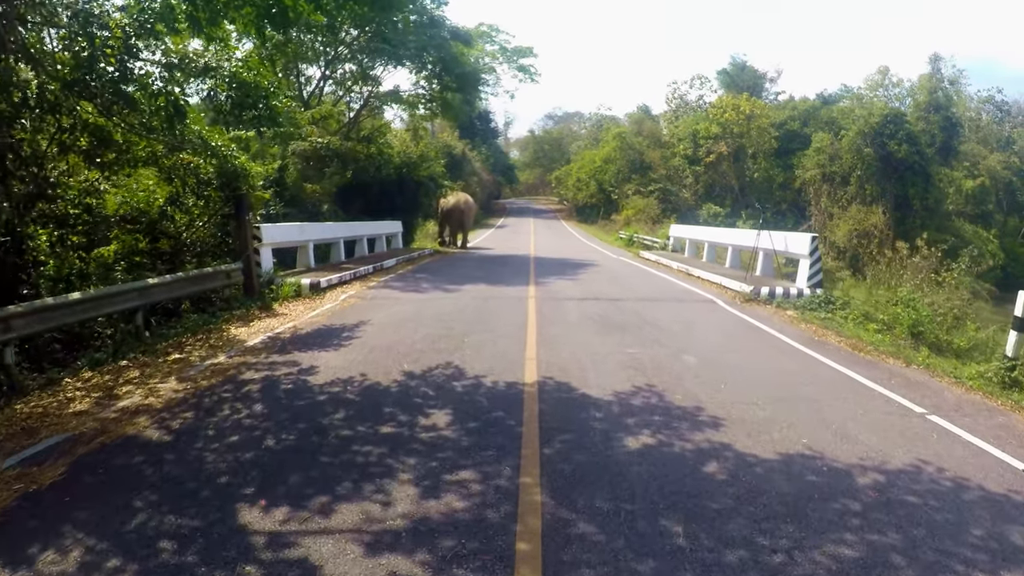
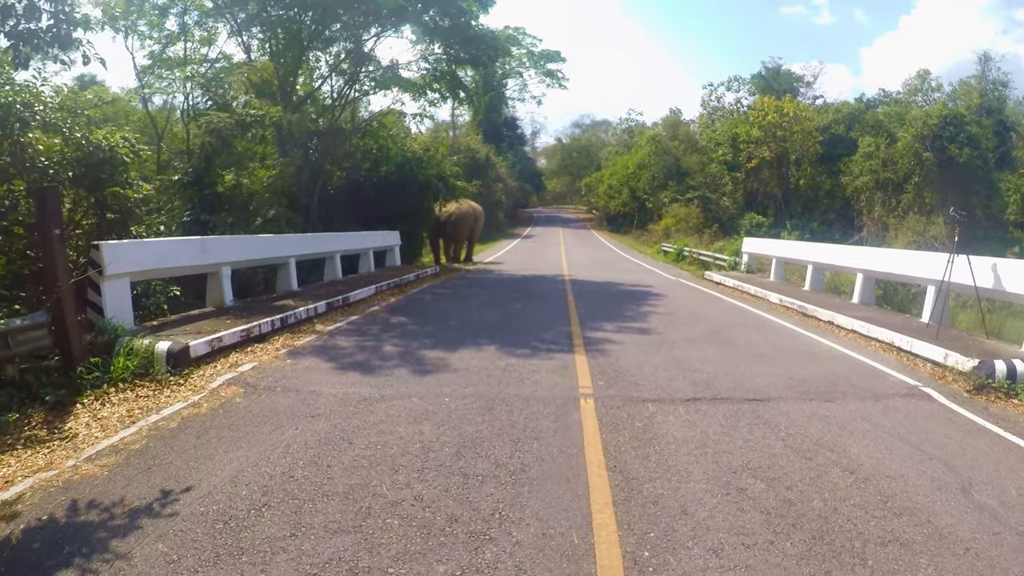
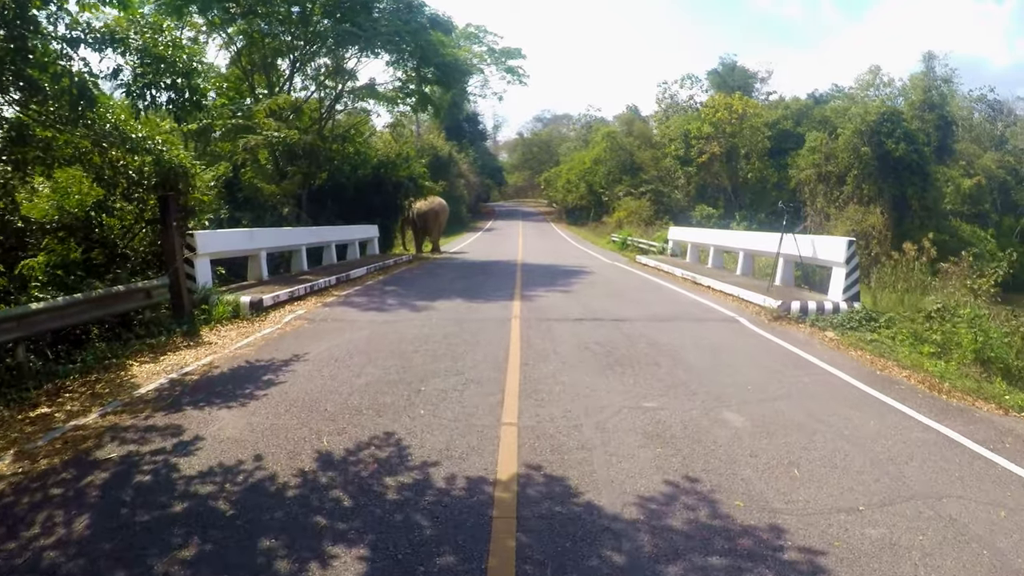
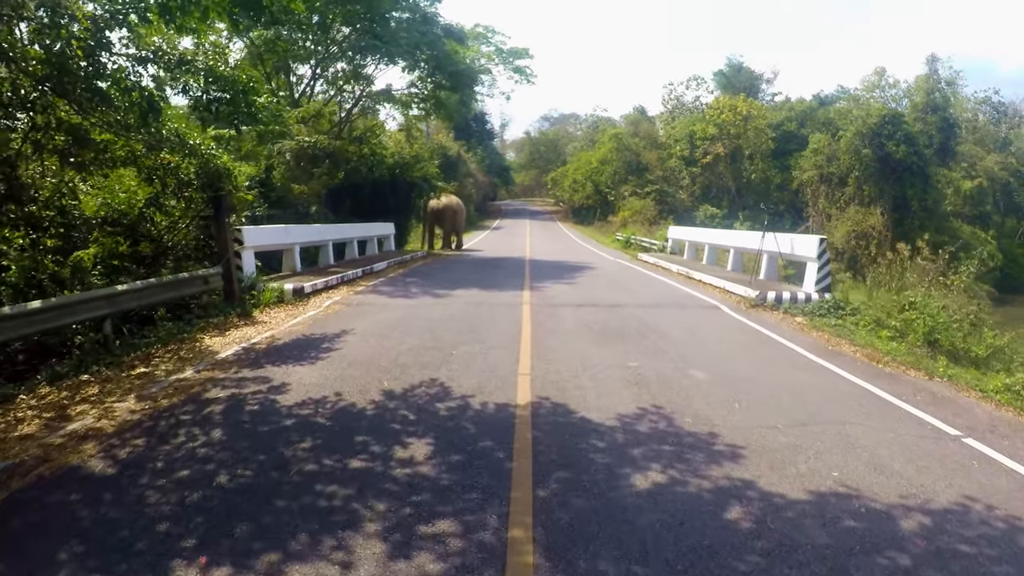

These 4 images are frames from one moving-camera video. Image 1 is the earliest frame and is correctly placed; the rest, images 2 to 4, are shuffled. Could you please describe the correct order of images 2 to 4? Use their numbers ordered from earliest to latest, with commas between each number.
4, 3, 2
